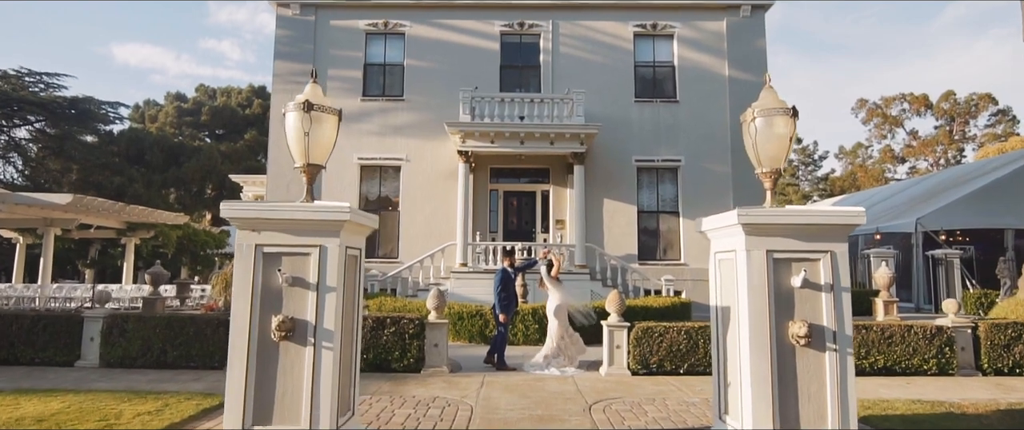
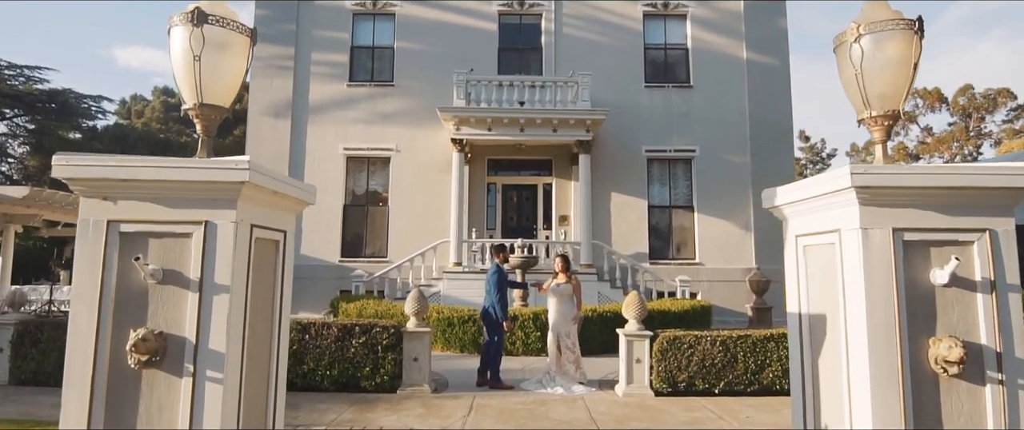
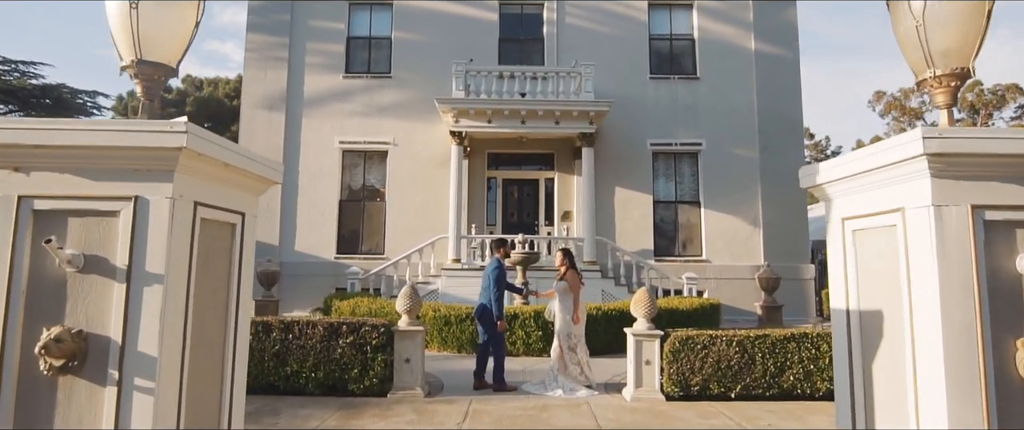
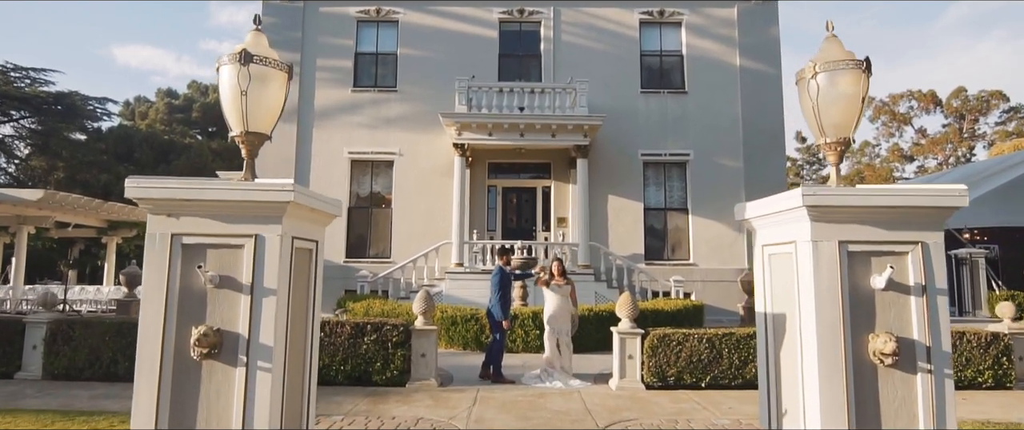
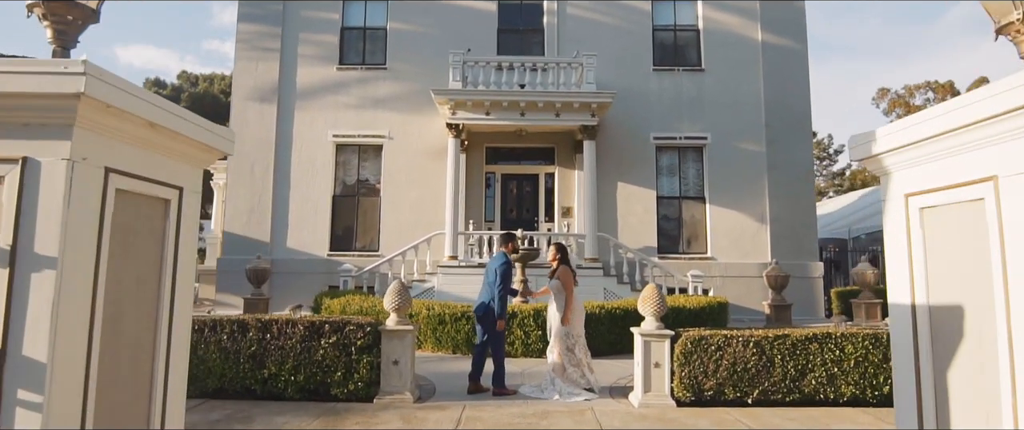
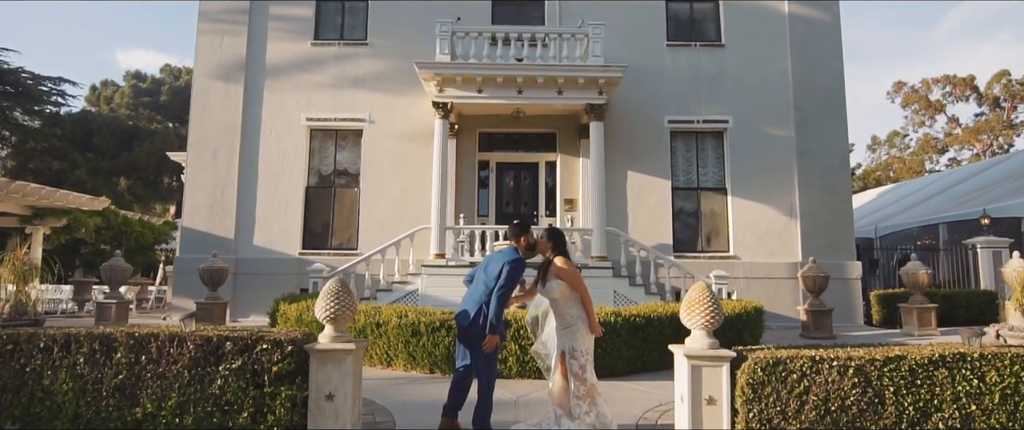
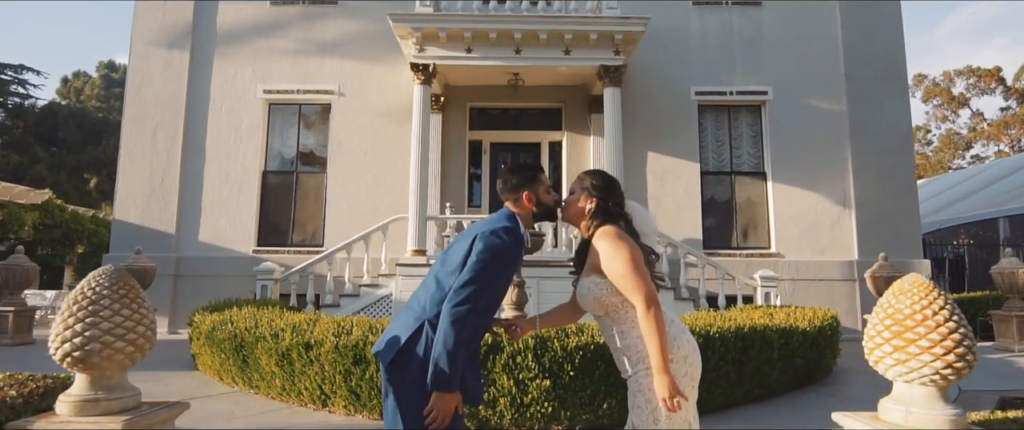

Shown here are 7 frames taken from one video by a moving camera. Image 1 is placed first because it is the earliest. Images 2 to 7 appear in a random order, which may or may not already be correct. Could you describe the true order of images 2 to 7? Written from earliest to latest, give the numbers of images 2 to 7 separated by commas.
4, 2, 3, 5, 6, 7
